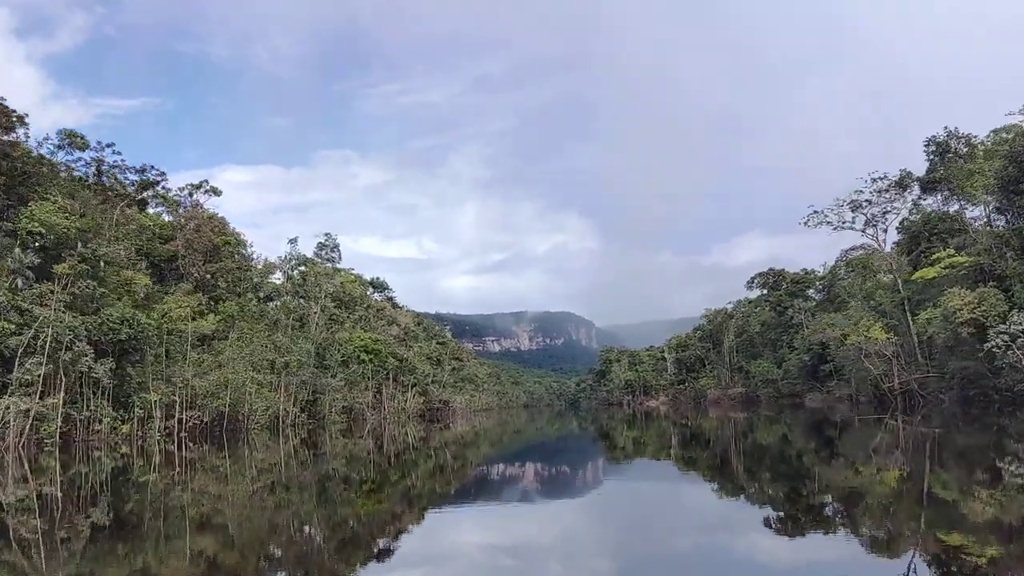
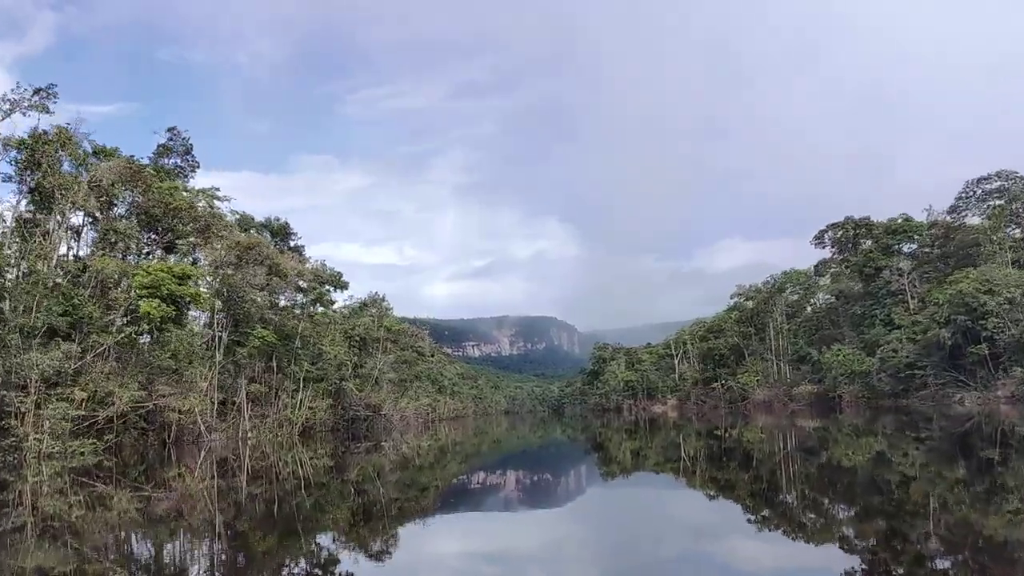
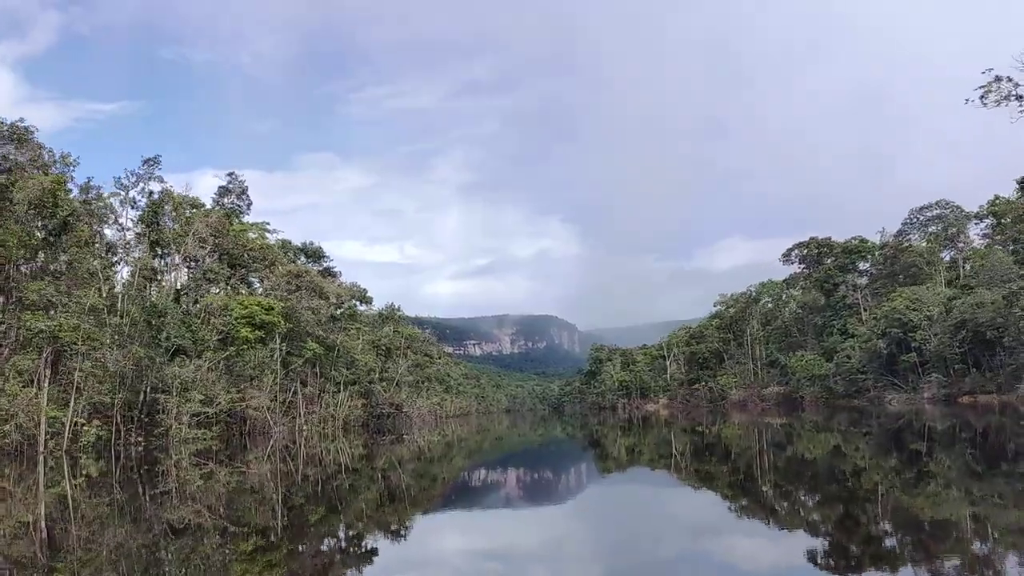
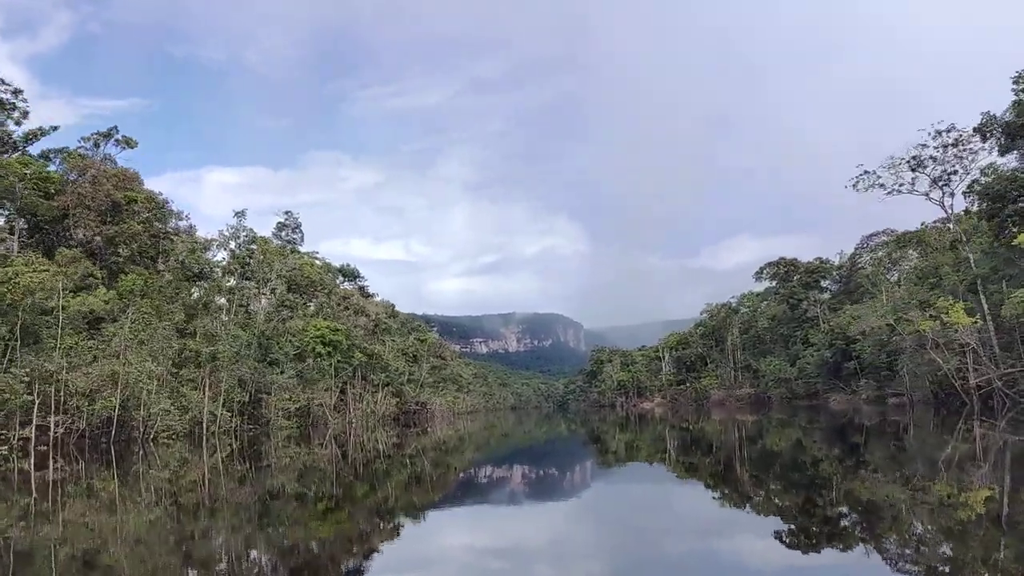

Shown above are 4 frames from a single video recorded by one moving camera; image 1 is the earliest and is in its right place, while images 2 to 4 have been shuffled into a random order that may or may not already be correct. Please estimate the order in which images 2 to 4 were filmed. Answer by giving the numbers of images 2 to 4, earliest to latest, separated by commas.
4, 3, 2
